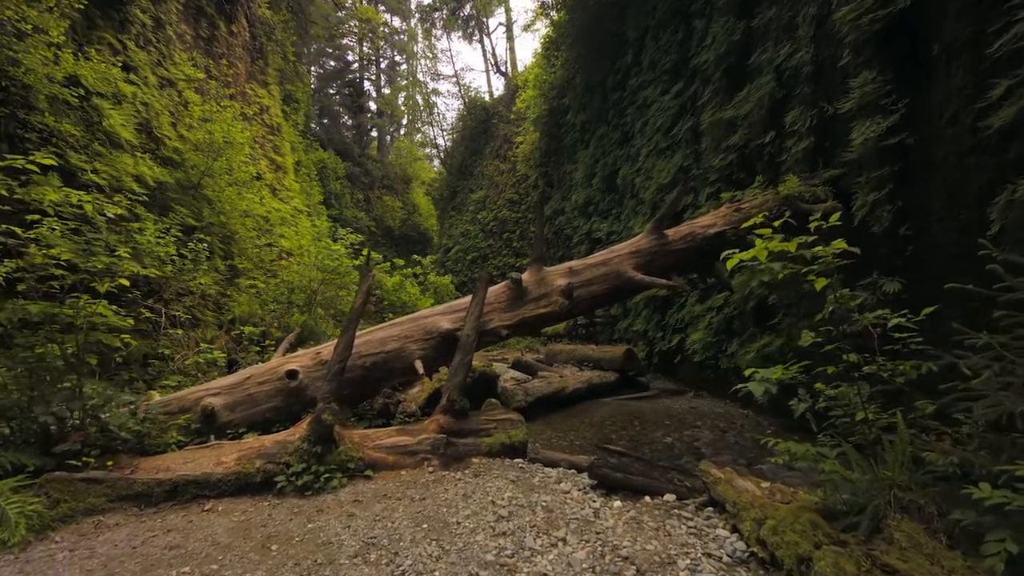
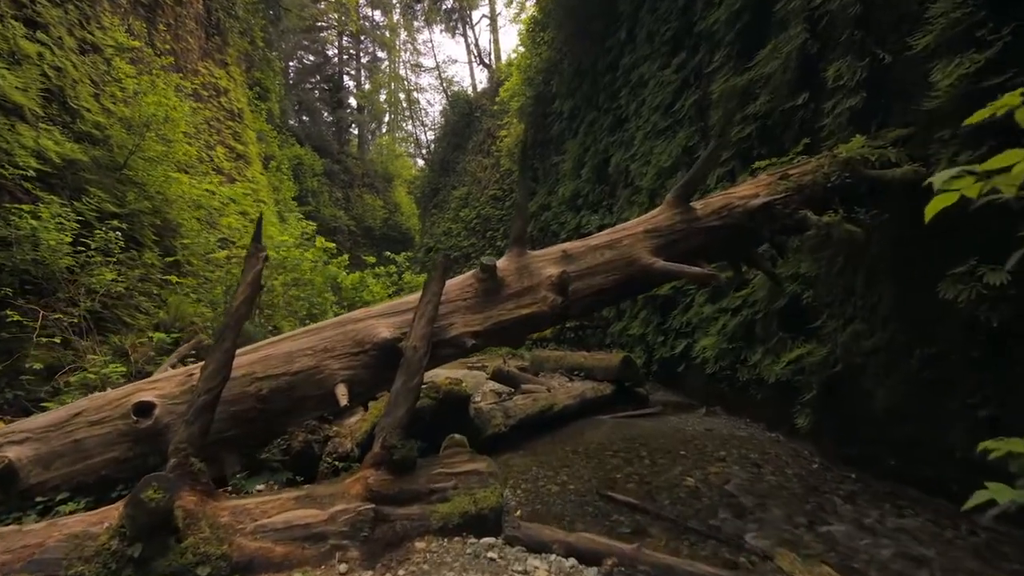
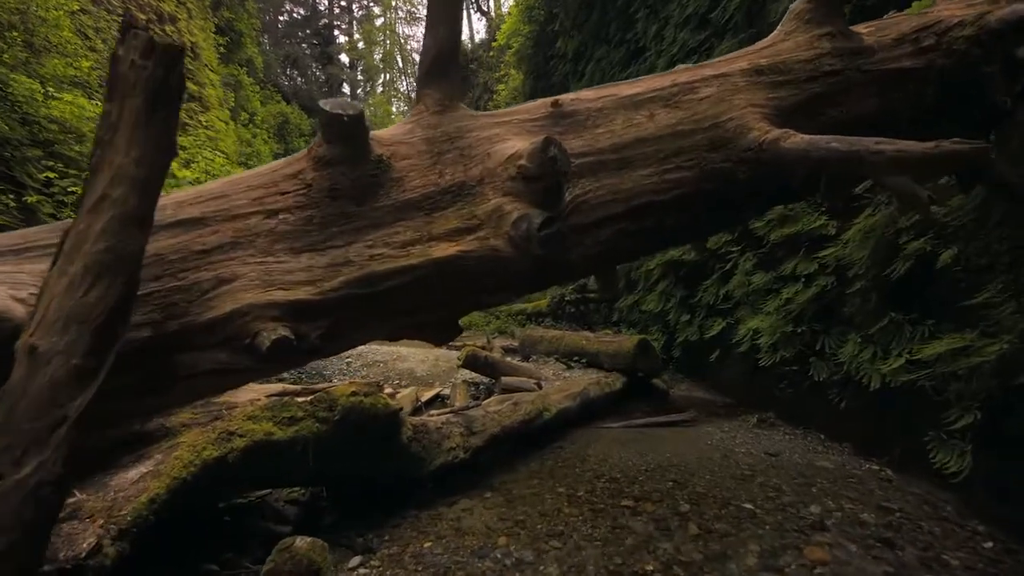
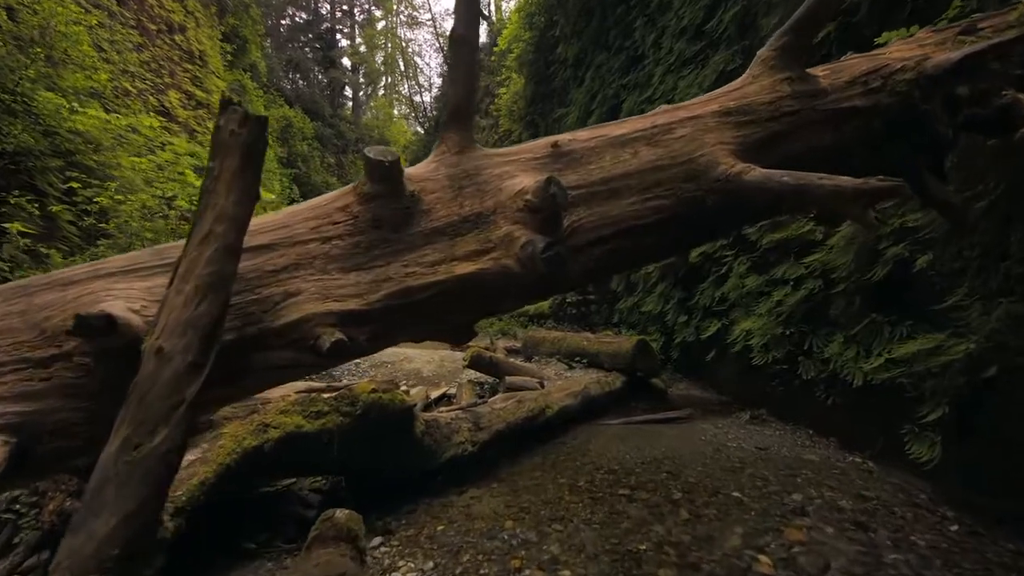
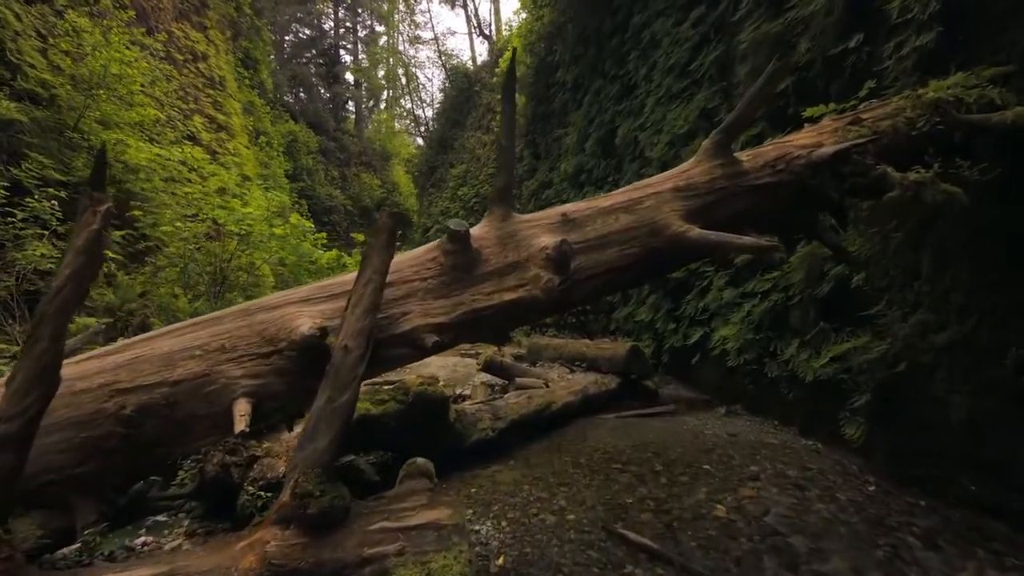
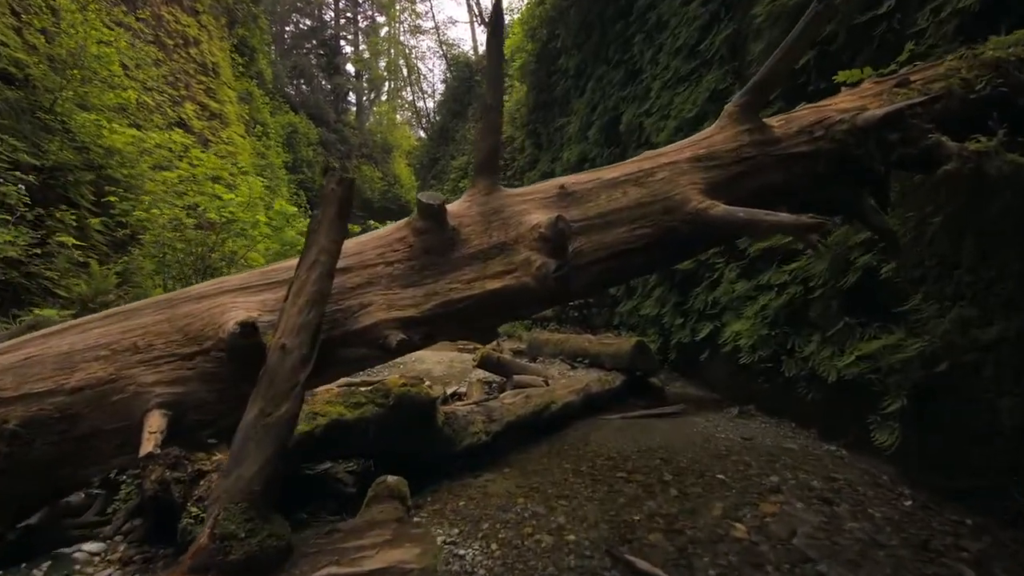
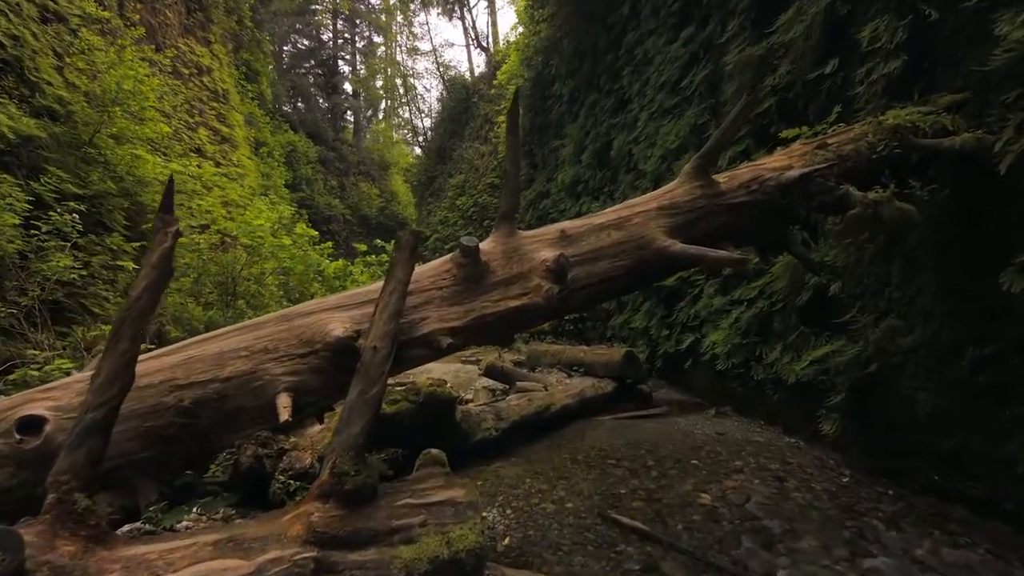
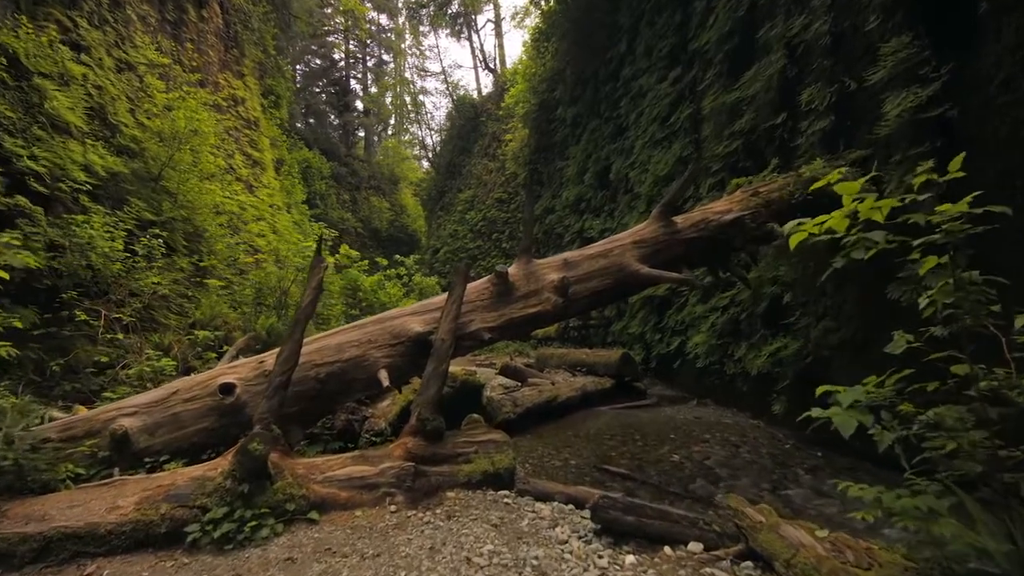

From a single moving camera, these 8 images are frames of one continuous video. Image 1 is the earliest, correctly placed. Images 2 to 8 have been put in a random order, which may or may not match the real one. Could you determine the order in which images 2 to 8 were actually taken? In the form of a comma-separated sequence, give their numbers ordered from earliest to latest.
8, 2, 7, 5, 6, 4, 3
